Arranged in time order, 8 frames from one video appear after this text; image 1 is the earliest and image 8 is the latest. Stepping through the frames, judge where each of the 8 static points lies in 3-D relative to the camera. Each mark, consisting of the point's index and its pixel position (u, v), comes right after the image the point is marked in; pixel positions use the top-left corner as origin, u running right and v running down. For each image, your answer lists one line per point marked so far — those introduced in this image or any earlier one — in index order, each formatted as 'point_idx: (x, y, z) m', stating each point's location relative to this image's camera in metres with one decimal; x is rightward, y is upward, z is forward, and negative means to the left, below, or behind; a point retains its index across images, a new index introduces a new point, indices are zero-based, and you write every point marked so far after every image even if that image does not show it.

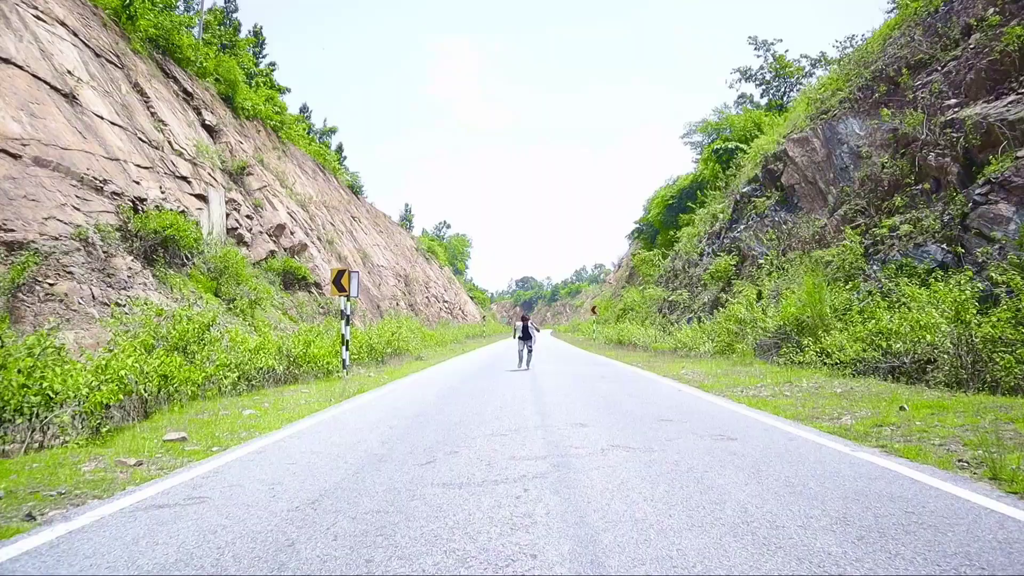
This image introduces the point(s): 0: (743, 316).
0: (+6.3, -0.8, +18.6) m
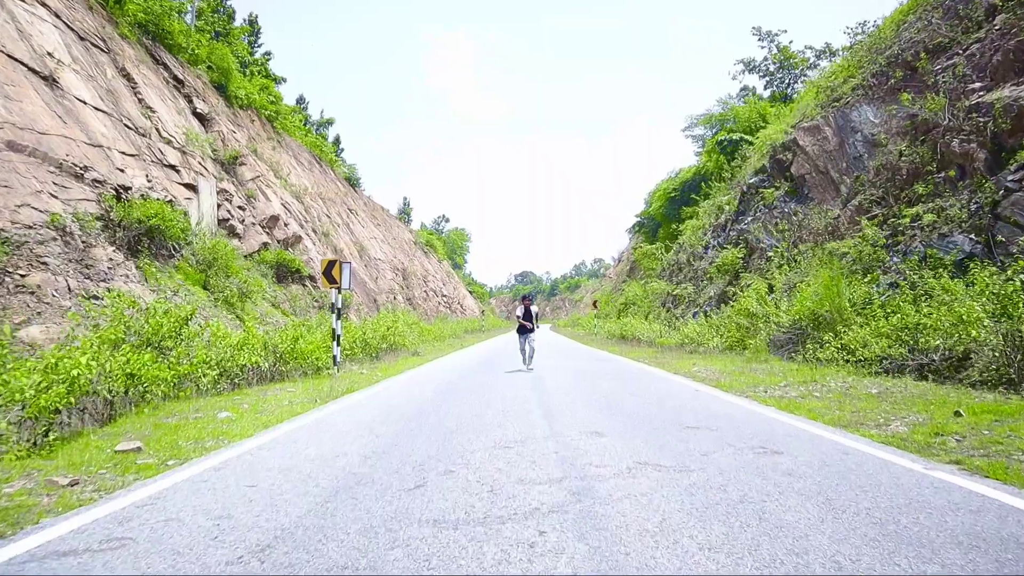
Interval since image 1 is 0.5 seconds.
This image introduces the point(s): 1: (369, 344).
0: (+6.3, -0.6, +17.8) m
1: (-4.0, -1.6, +18.3) m
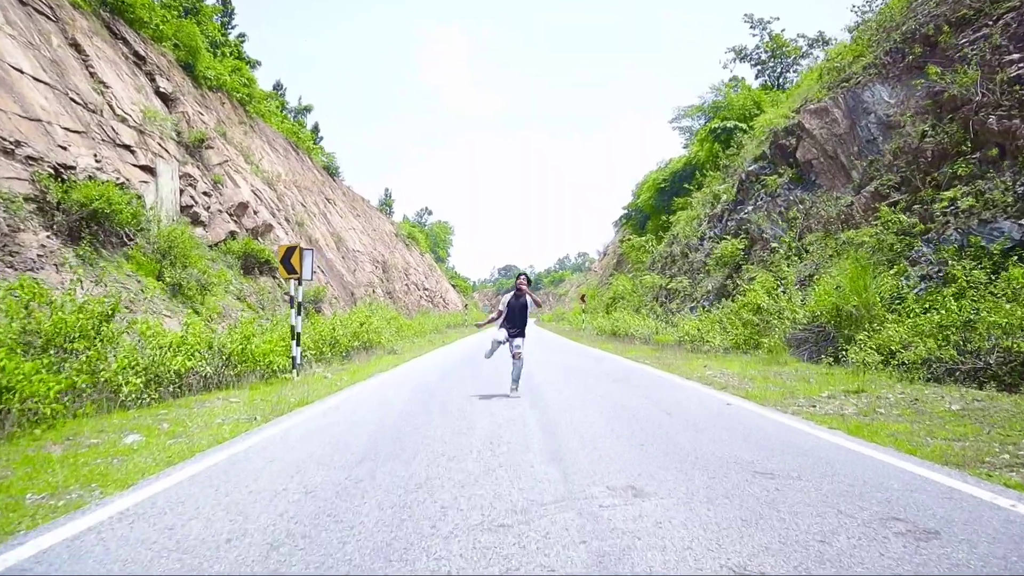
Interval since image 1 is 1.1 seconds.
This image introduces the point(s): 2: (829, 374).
0: (+6.0, -0.4, +16.2) m
1: (-4.3, -1.4, +16.4) m
2: (+5.0, -1.4, +10.7) m
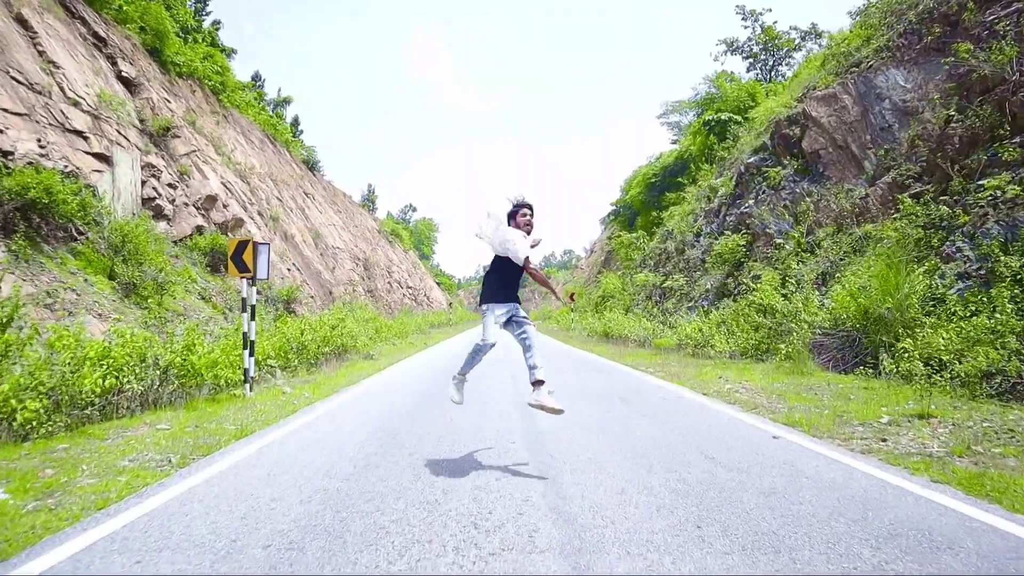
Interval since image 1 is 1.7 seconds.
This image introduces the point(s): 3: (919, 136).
0: (+5.7, -0.4, +14.7) m
1: (-4.6, -1.3, +14.7) m
2: (+4.9, -1.4, +9.2) m
3: (+10.1, +3.8, +16.9) m
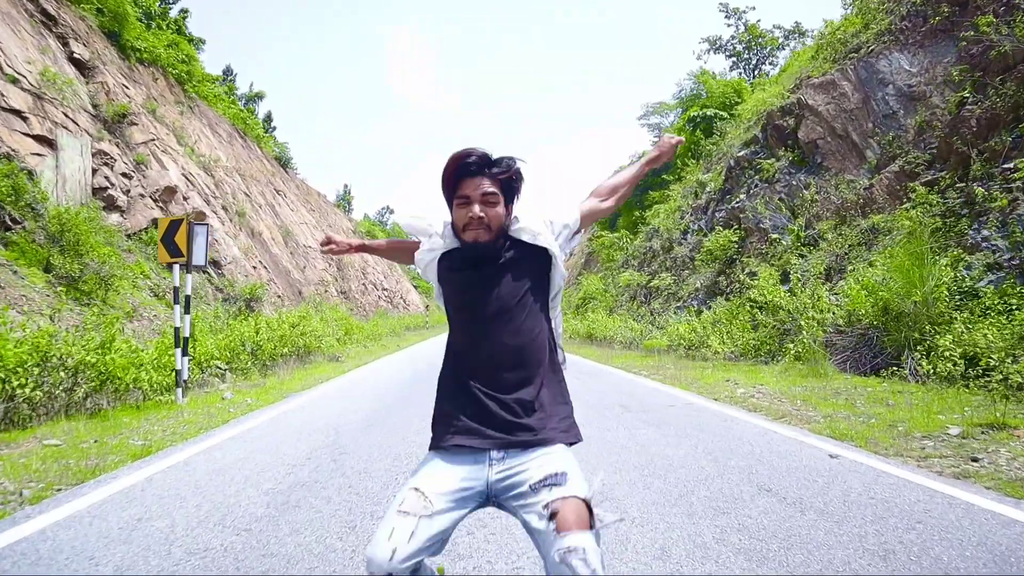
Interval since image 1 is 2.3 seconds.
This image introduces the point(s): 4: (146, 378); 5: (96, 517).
0: (+5.3, -0.3, +13.4) m
1: (-5.0, -1.2, +13.1) m
2: (+4.6, -1.2, +7.9) m
3: (+9.7, +3.9, +15.8) m
4: (-4.6, -1.1, +8.7) m
5: (-2.1, -1.2, +3.5) m
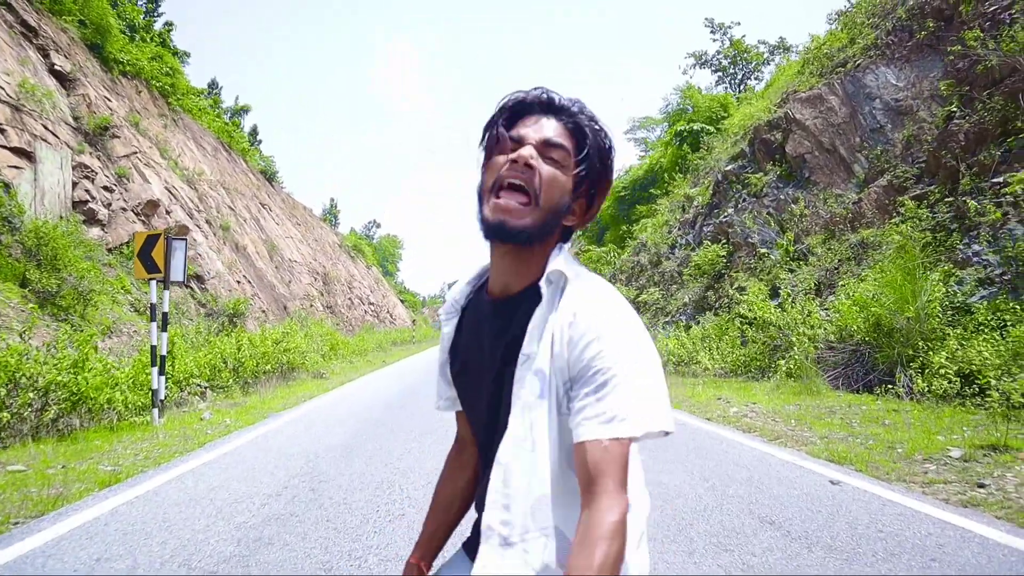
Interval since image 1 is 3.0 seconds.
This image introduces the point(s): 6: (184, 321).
0: (+5.1, -0.6, +13.3) m
1: (-5.2, -1.5, +12.8) m
2: (+4.5, -1.4, +7.7) m
3: (+9.4, +3.5, +15.9) m
4: (-4.8, -1.3, +8.4) m
5: (-2.2, -1.3, +3.2) m
6: (-8.9, -0.9, +18.5) m
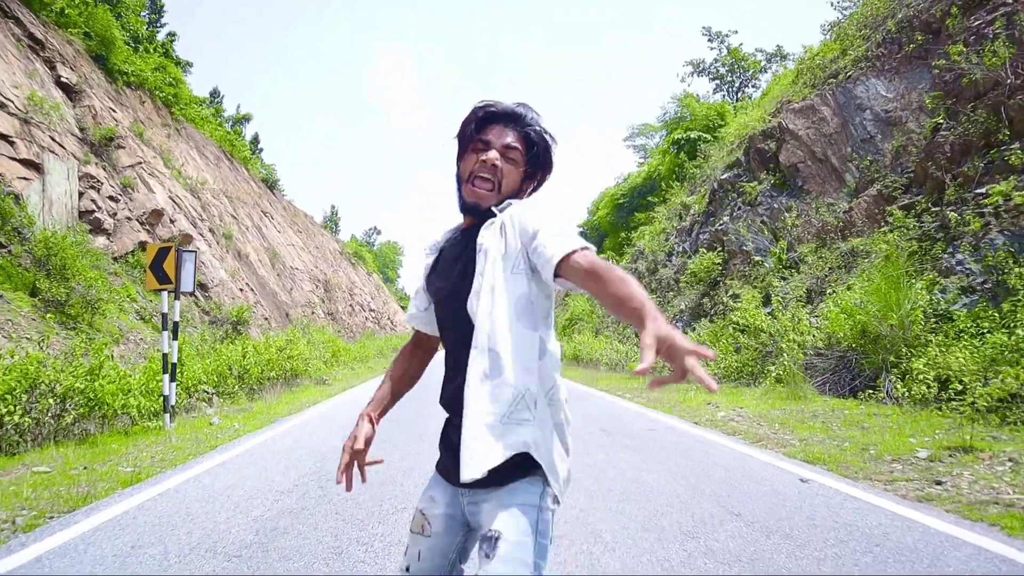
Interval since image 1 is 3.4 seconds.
0: (+5.1, -0.8, +13.7) m
1: (-5.2, -1.7, +13.2) m
2: (+4.4, -1.5, +8.1) m
3: (+9.3, +3.3, +16.3) m
4: (-4.8, -1.5, +8.7) m
5: (-2.2, -1.3, +3.6) m
6: (-8.9, -1.1, +18.9) m
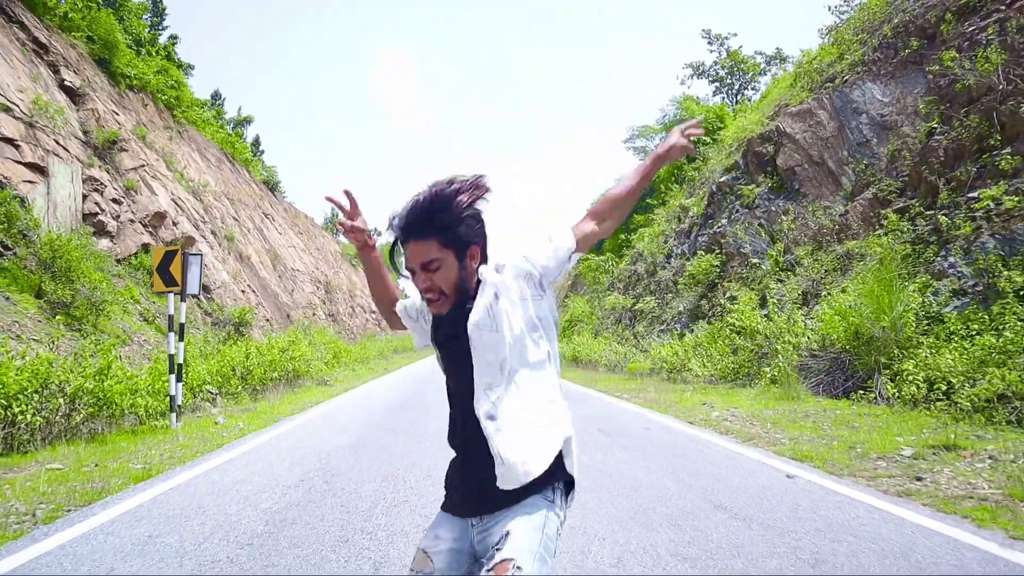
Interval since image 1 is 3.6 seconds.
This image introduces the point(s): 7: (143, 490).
0: (+5.0, -0.8, +13.9) m
1: (-5.3, -1.7, +13.4) m
2: (+4.4, -1.6, +8.3) m
3: (+9.3, +3.3, +16.5) m
4: (-4.9, -1.5, +8.9) m
5: (-2.2, -1.4, +3.8) m
6: (-8.9, -1.2, +19.1) m
7: (-2.7, -1.5, +5.1) m
